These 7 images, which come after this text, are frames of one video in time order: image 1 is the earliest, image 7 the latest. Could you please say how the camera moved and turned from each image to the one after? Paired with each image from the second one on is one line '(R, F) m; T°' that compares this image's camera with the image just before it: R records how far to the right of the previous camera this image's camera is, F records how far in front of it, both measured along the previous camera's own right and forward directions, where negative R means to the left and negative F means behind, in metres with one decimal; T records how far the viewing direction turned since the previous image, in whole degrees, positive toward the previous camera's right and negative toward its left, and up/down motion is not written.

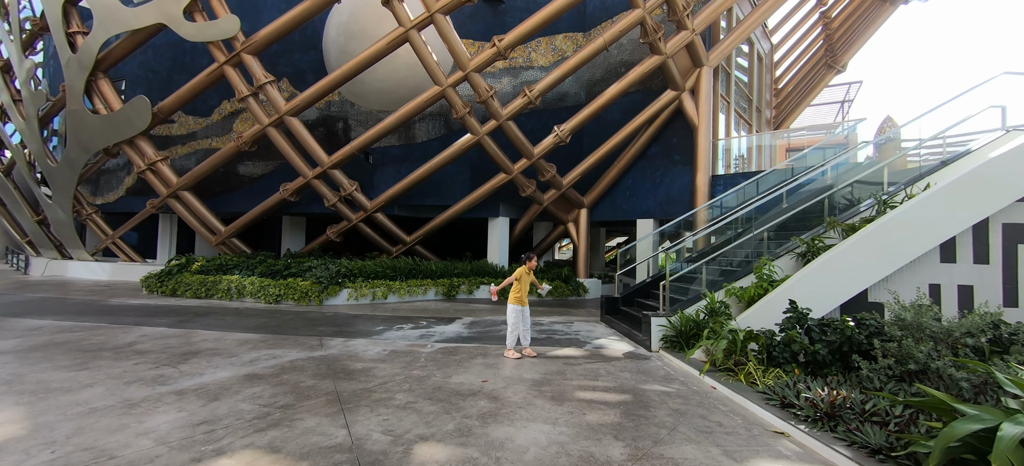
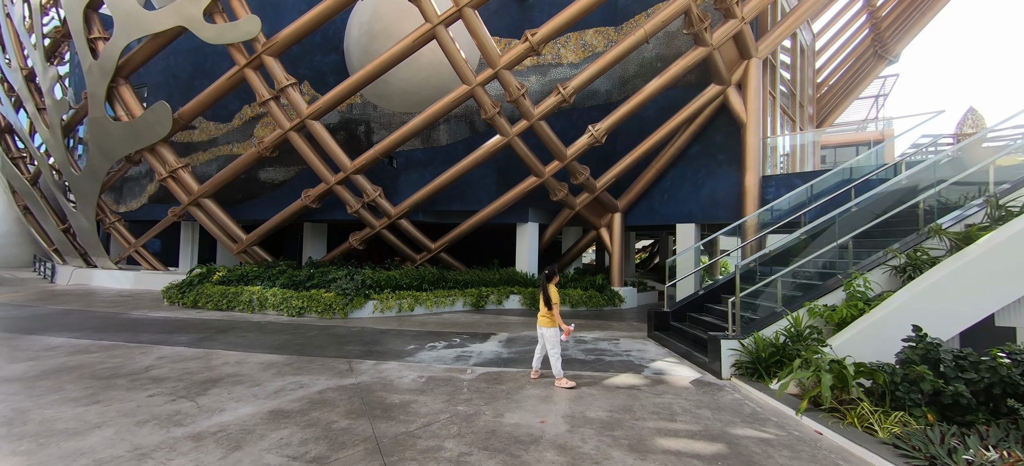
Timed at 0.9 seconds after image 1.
(-0.4, +0.7) m; -2°
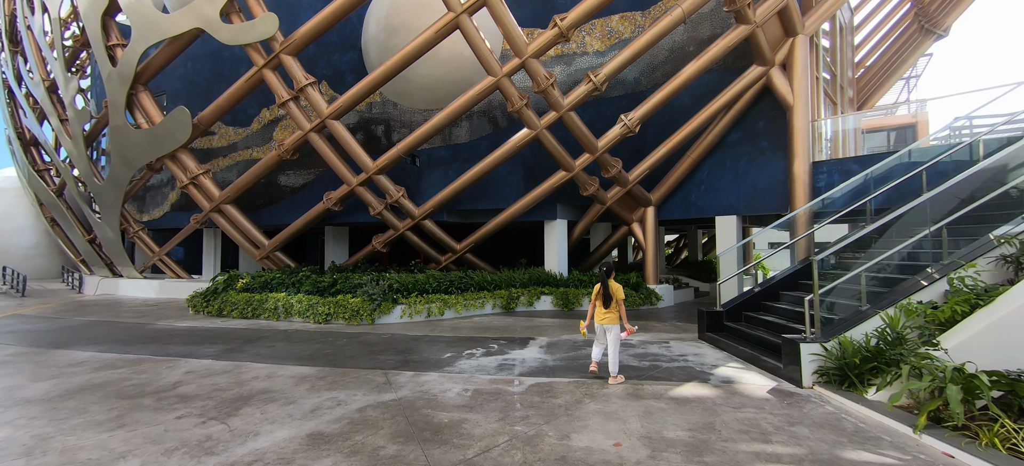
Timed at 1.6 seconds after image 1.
(-0.4, +0.5) m; -2°
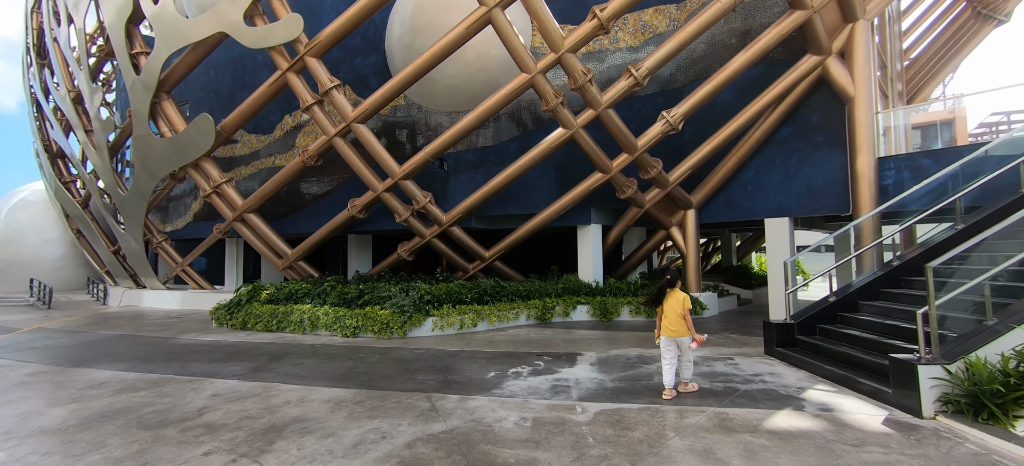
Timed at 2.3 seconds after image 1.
(-0.5, +0.6) m; -2°
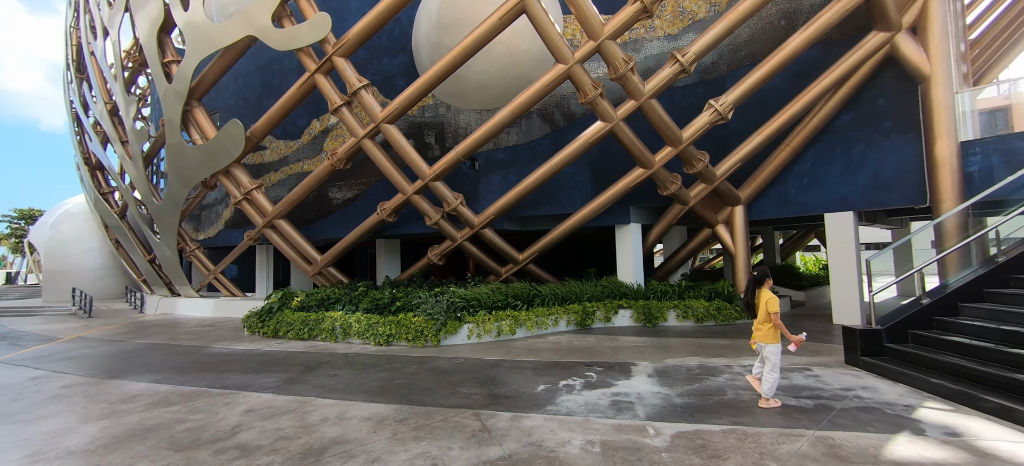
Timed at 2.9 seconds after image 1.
(-0.4, +0.6) m; -3°
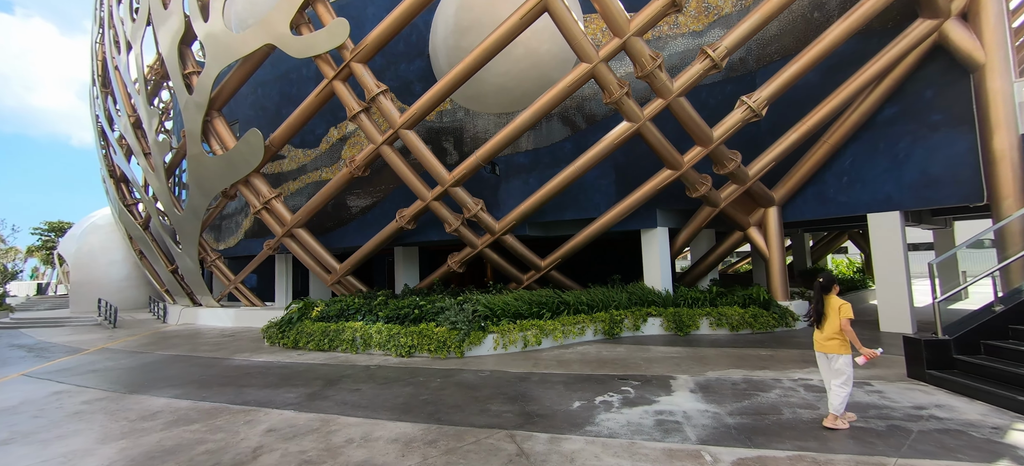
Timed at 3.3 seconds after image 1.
(-0.2, +0.3) m; -2°
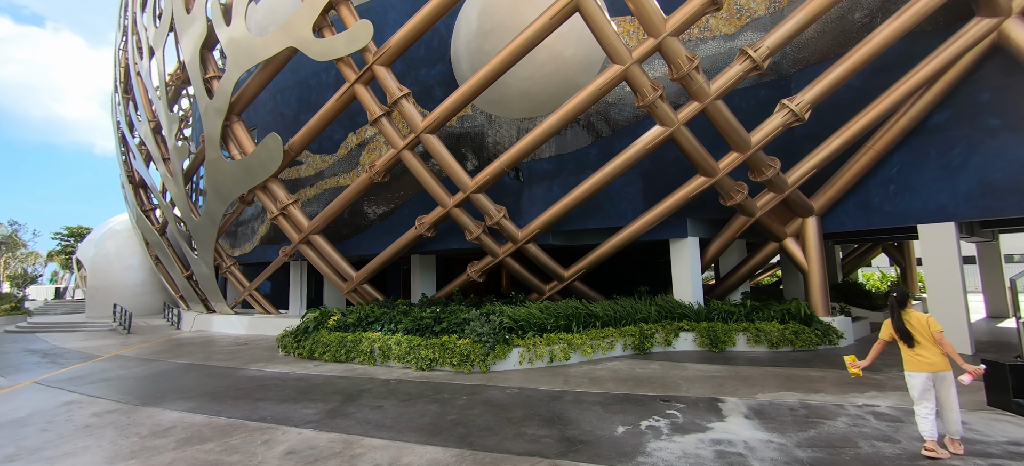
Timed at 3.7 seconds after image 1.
(-0.3, +0.4) m; -1°
